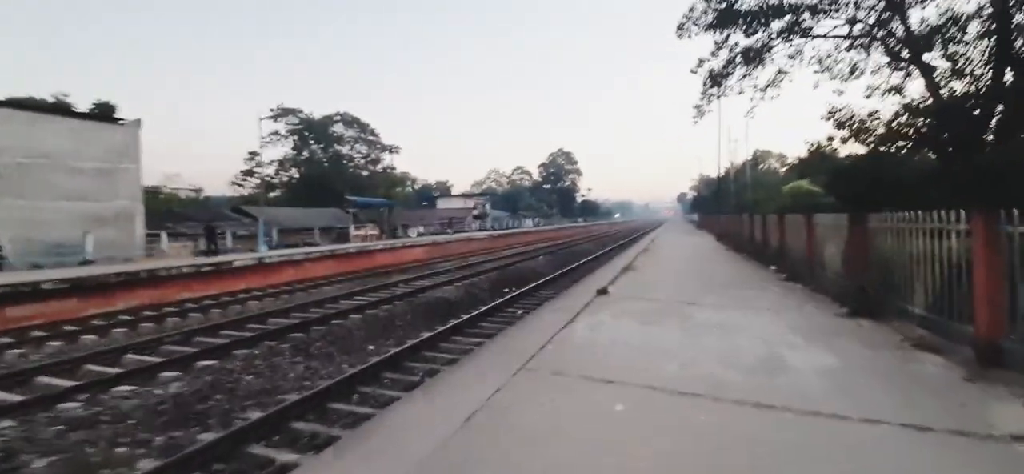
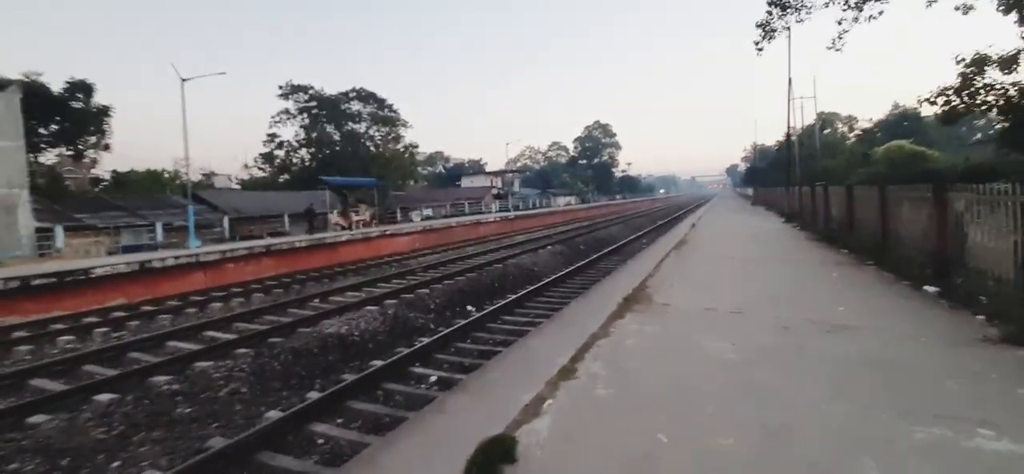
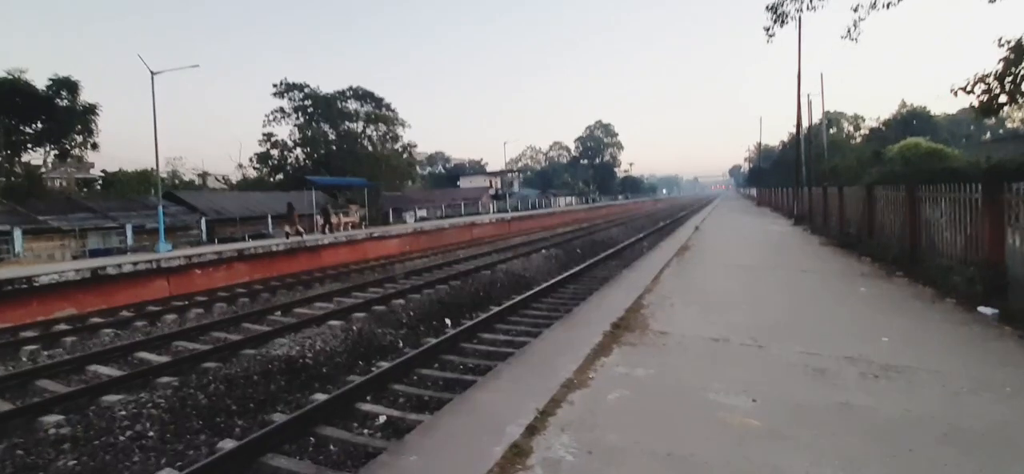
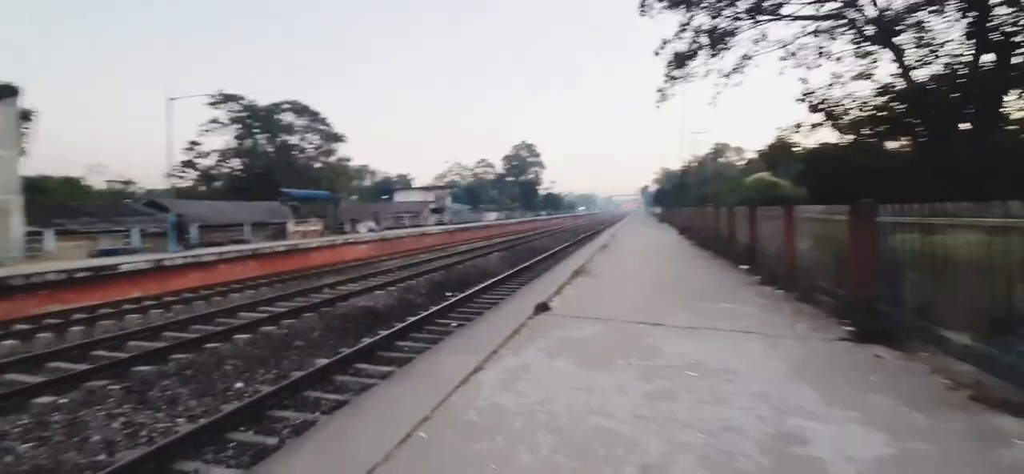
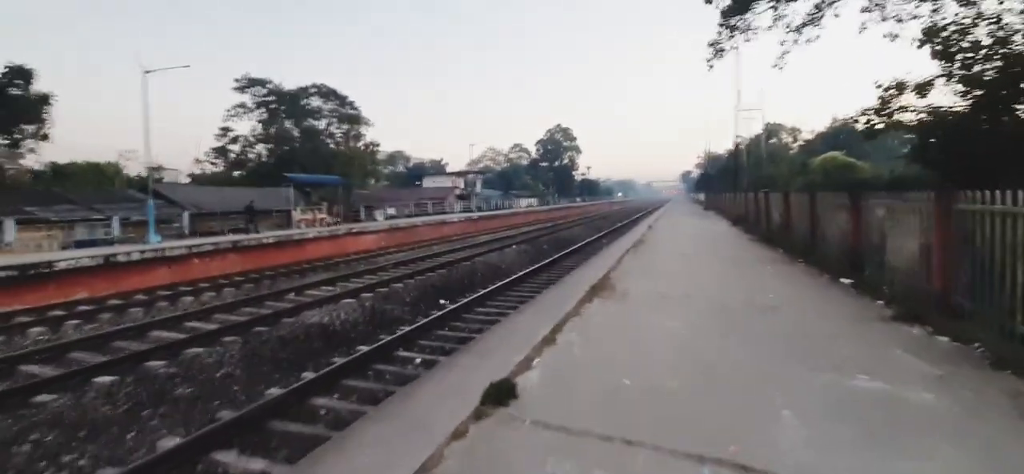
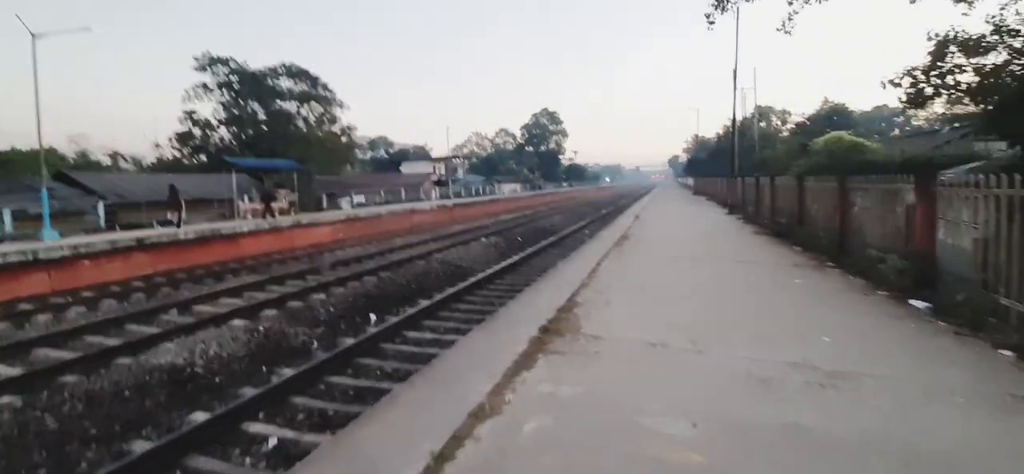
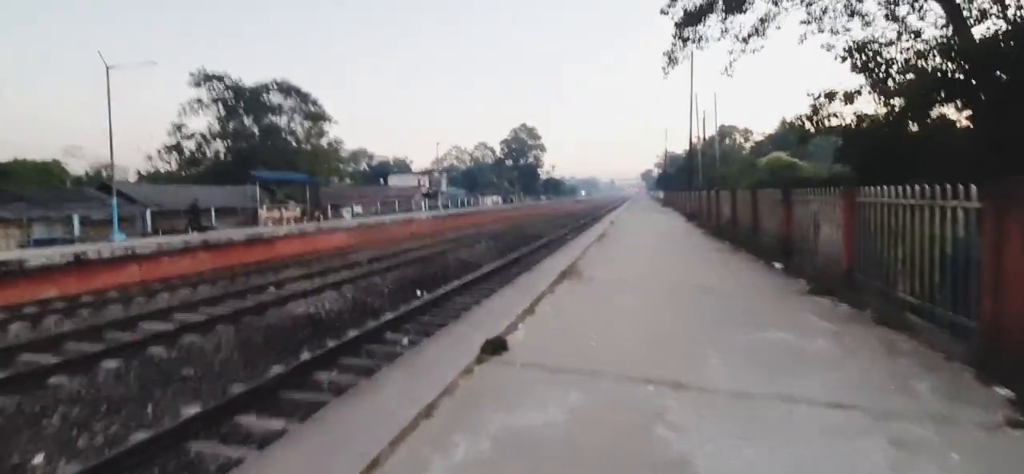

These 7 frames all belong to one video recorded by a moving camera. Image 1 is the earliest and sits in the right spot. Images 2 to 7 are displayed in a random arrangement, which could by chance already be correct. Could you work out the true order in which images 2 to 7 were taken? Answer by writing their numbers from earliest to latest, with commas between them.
4, 7, 5, 2, 3, 6
